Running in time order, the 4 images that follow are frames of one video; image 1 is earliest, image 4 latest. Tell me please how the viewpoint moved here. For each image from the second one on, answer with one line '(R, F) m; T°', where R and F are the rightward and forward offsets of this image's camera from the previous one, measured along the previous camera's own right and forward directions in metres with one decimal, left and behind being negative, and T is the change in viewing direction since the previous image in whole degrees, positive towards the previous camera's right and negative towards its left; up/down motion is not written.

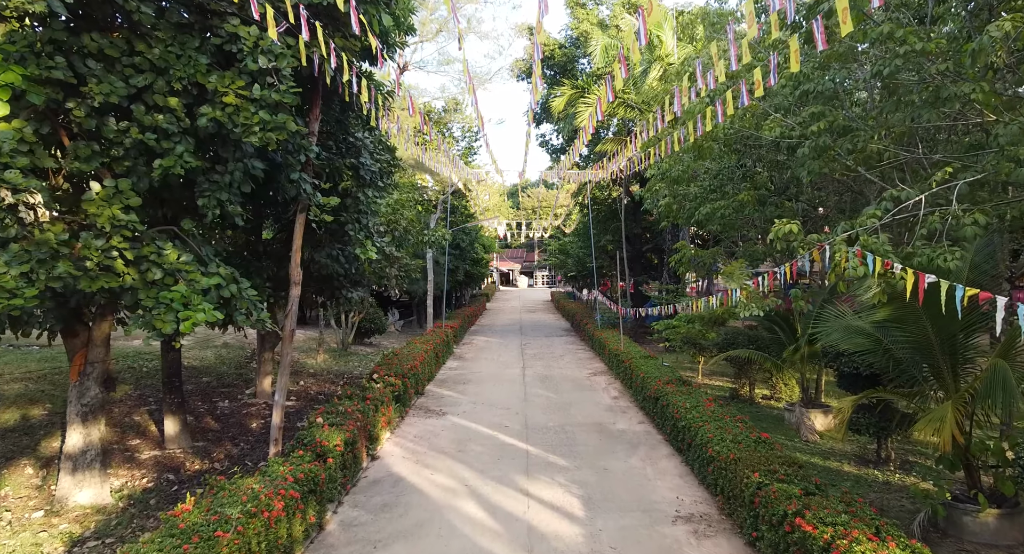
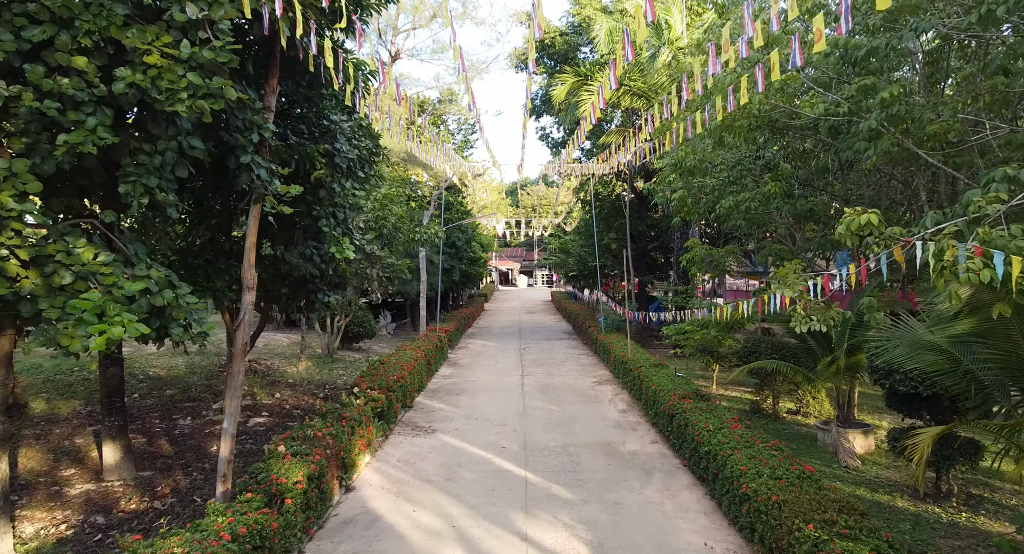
(0.0, +0.7) m; 0°
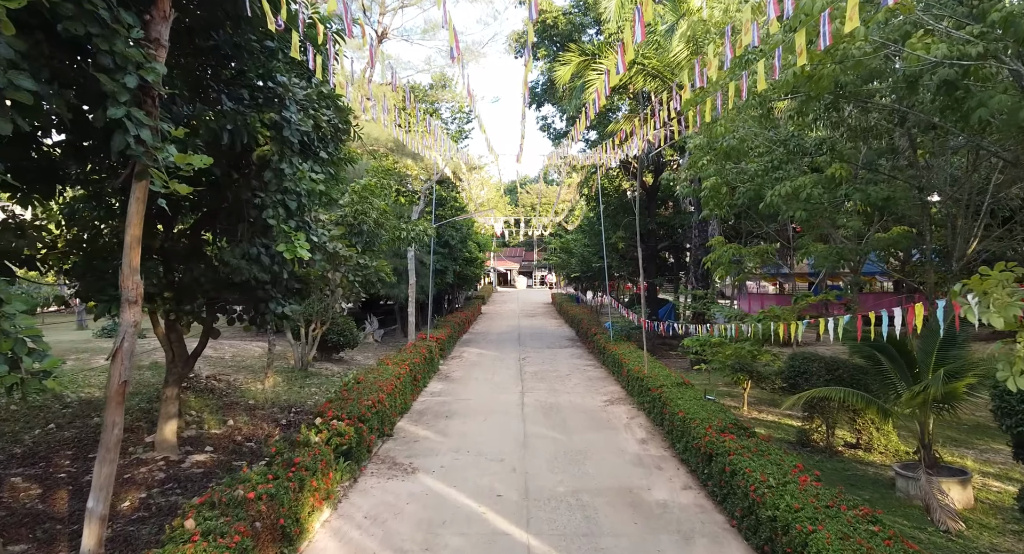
(0.0, +1.1) m; 0°
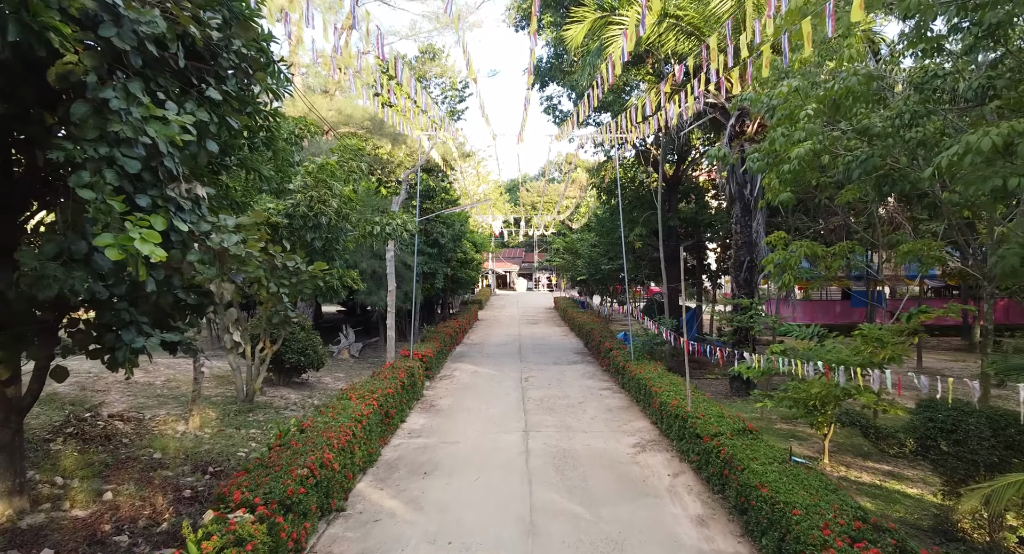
(0.0, +1.8) m; 0°
